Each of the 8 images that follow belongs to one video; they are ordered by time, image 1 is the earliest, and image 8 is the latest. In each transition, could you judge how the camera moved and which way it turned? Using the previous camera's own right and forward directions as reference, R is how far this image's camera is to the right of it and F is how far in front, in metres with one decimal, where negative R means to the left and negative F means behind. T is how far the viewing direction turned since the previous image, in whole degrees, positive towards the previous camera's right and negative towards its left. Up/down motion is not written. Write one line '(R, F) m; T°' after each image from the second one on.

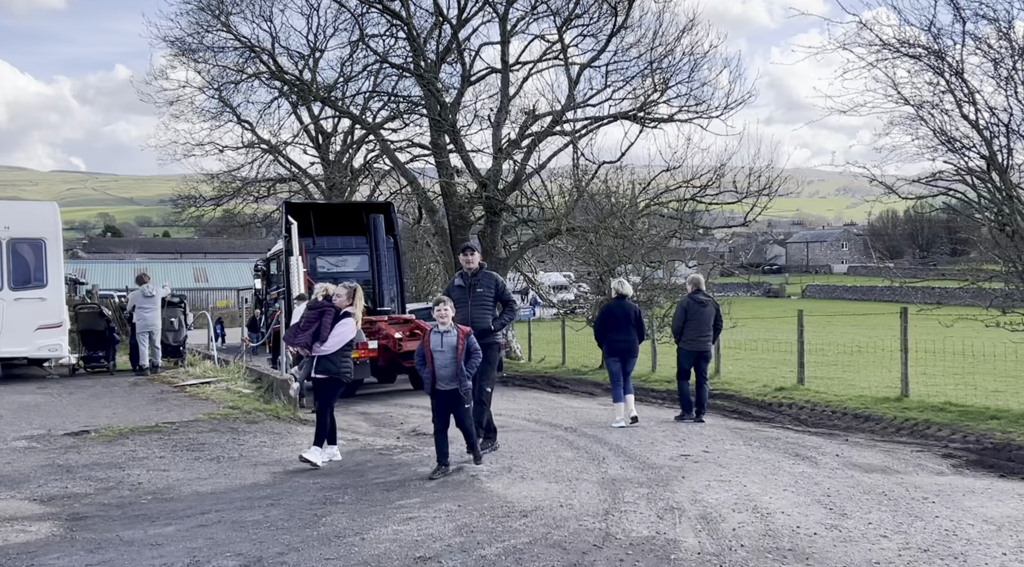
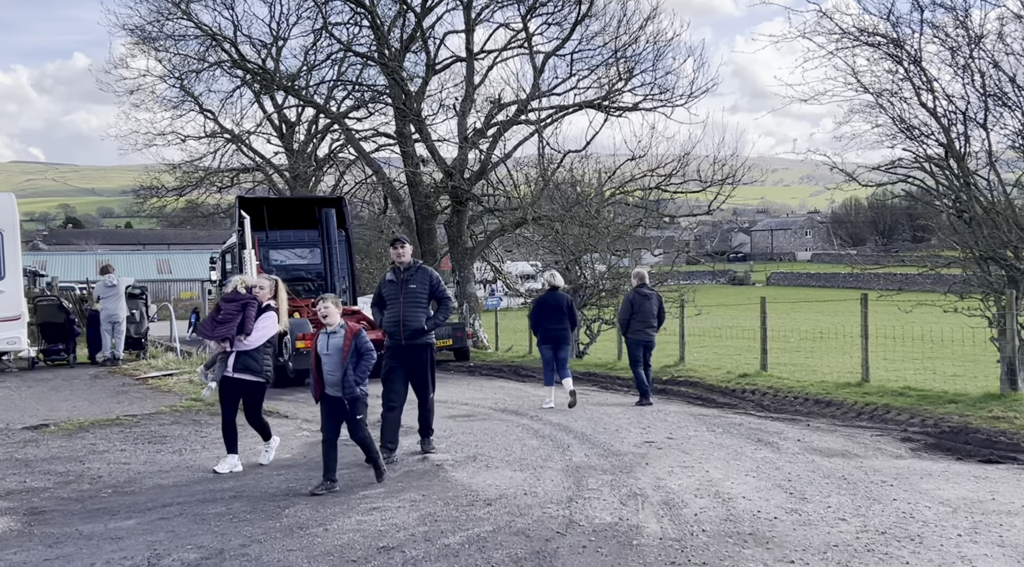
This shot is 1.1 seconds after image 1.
(0.0, 0.0) m; +2°
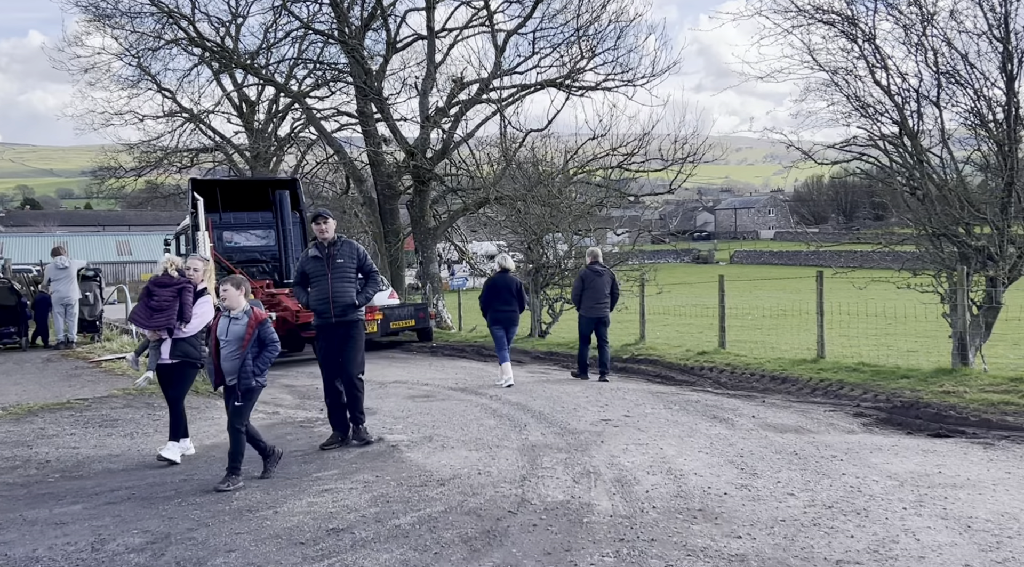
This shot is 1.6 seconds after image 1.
(+0.1, 0.0) m; +2°
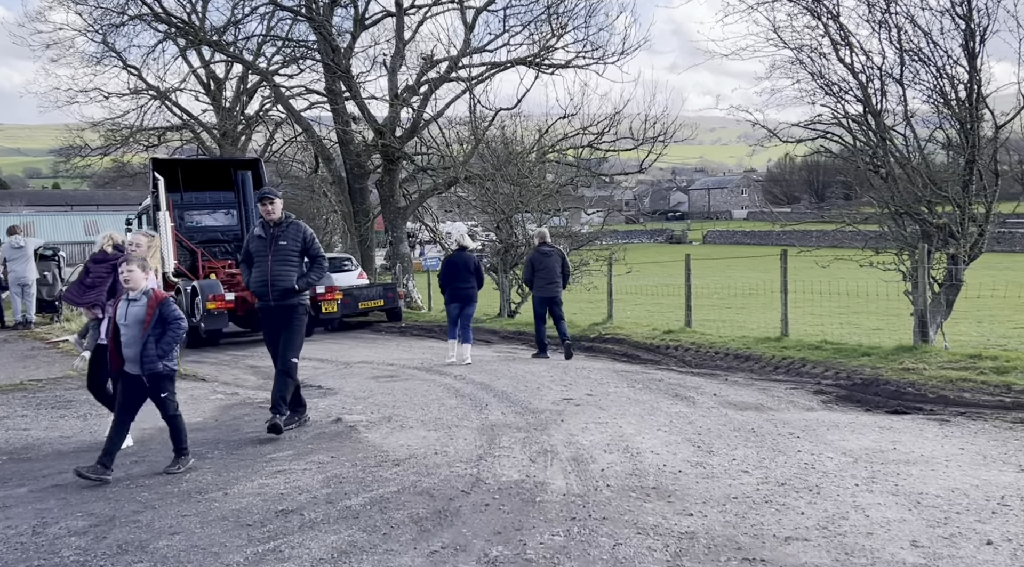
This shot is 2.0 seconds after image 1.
(+0.1, +0.1) m; +1°
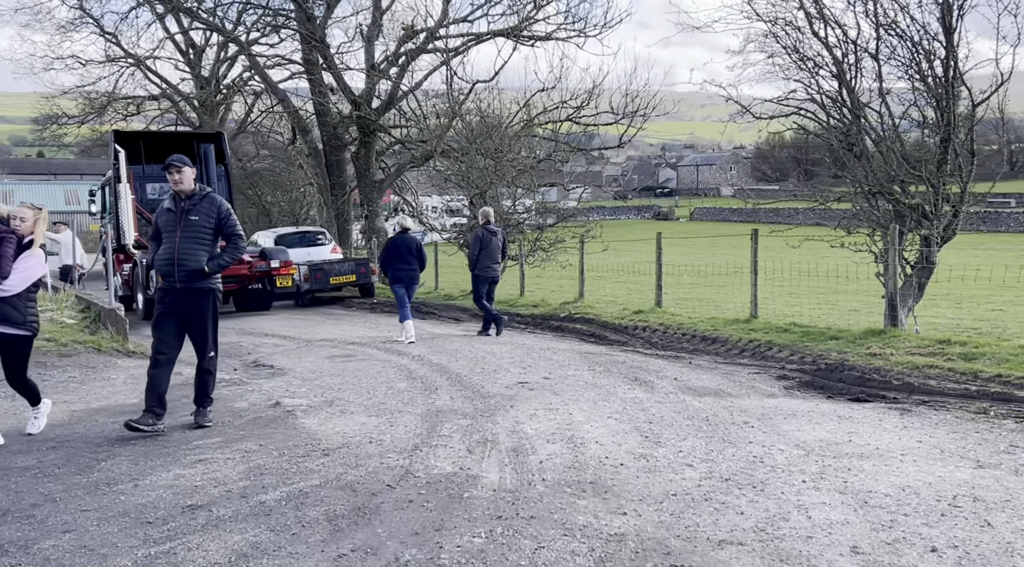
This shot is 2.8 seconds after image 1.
(+0.3, +0.4) m; +1°
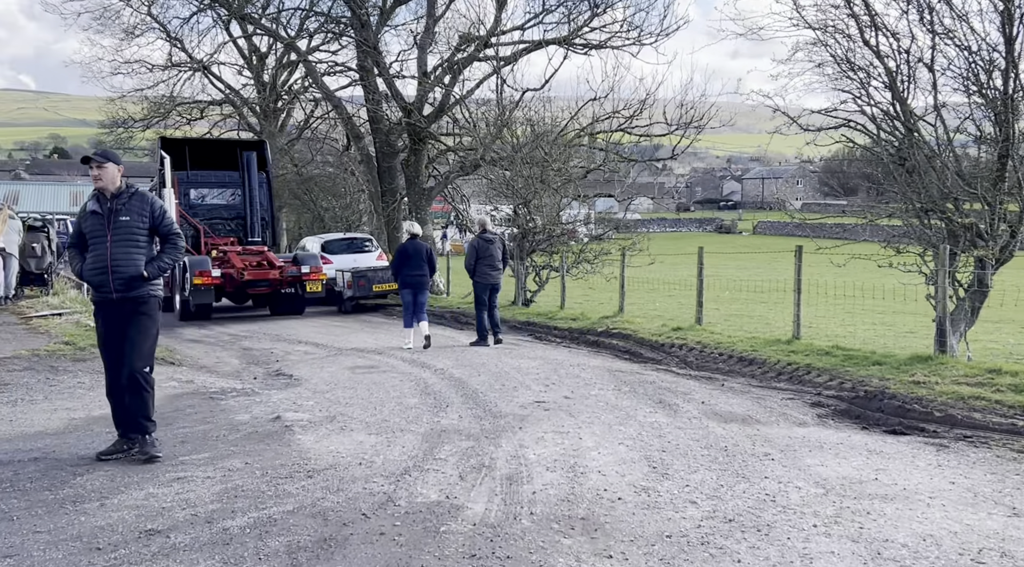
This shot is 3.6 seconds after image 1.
(+0.4, +0.4) m; -3°
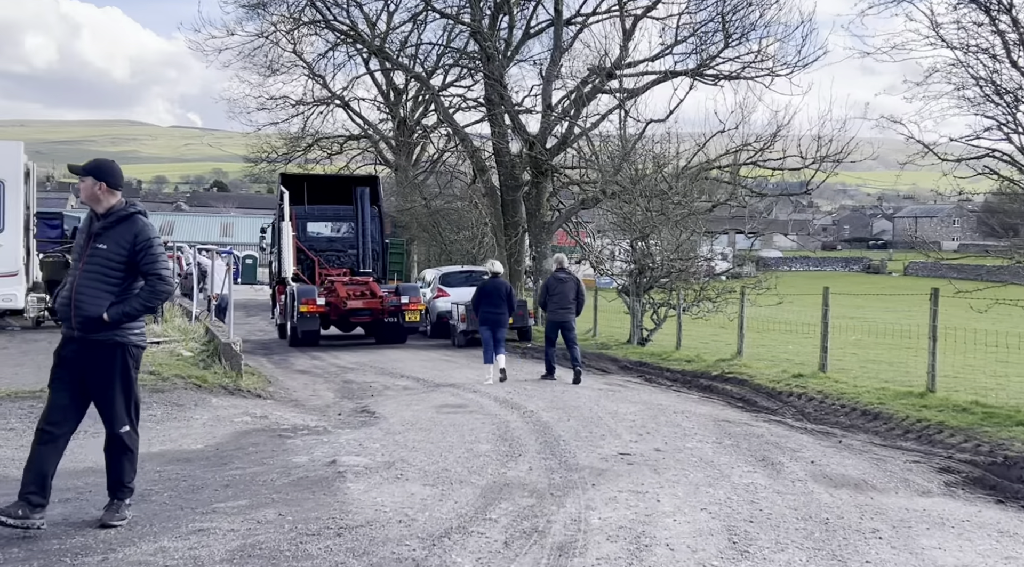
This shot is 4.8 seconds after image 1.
(+0.4, +0.8) m; -8°
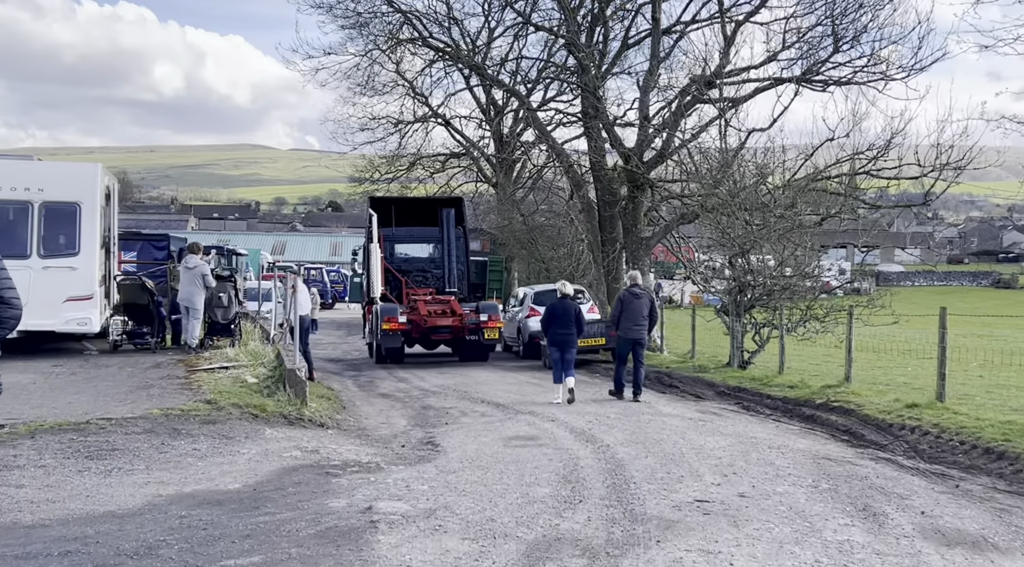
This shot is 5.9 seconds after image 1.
(+0.4, +0.9) m; -6°
